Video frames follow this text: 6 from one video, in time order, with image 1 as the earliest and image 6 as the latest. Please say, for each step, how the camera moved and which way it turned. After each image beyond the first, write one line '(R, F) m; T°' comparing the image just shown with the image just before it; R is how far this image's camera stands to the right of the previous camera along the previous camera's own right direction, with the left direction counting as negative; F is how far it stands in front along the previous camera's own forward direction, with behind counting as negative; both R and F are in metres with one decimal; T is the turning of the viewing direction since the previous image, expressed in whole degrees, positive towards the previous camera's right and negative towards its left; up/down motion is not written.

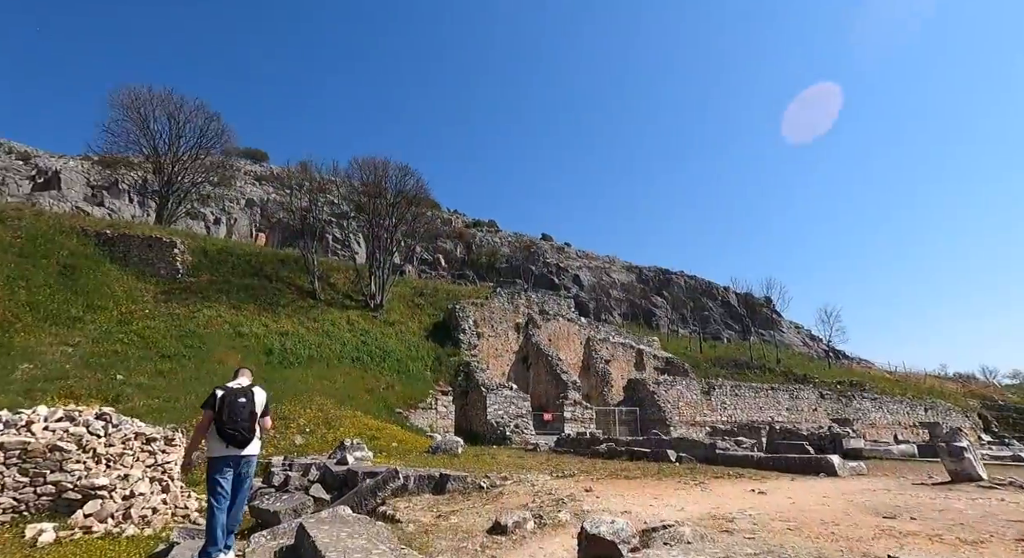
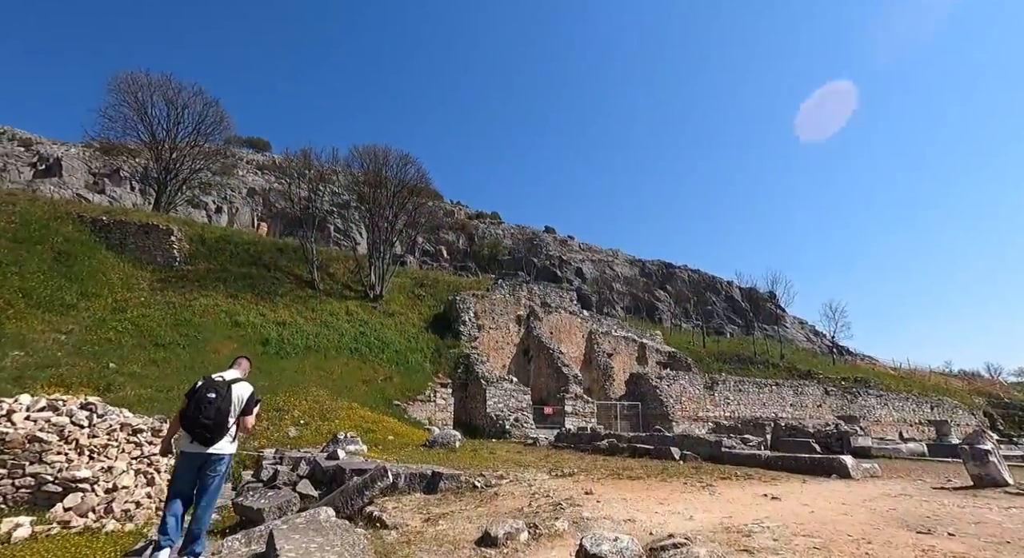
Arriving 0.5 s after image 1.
(+0.1, +0.4) m; 0°
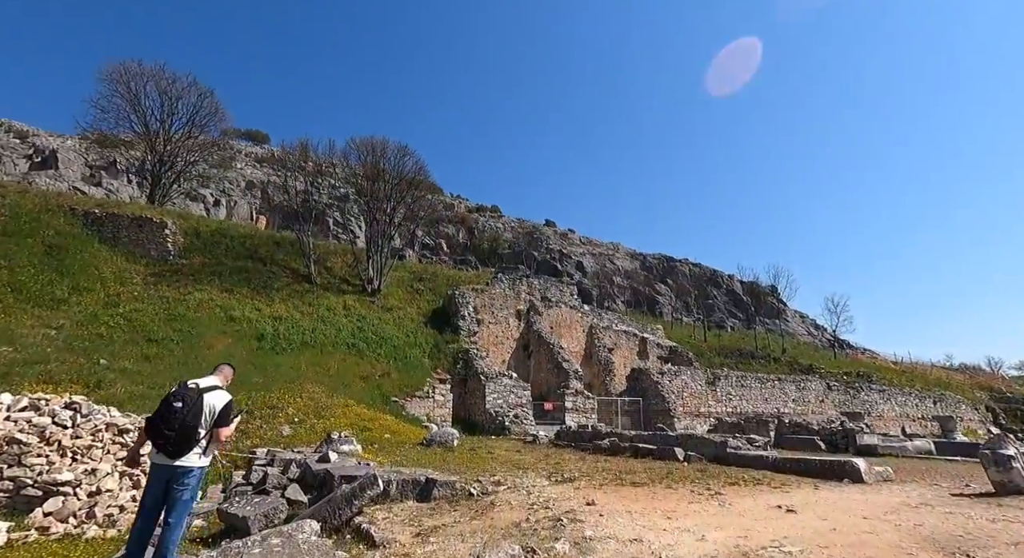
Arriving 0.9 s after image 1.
(0.0, +0.3) m; 0°
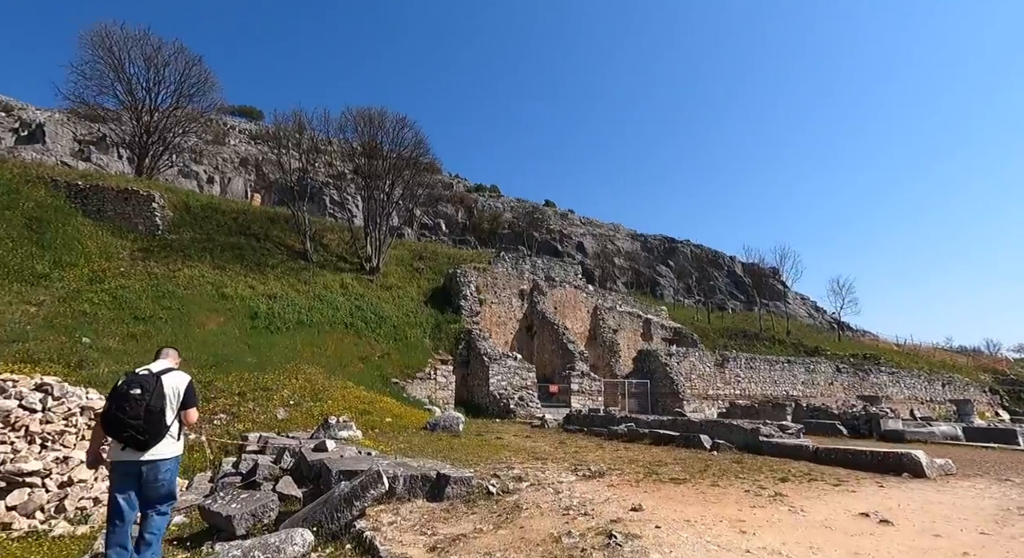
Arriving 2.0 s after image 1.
(-0.3, +0.9) m; 0°
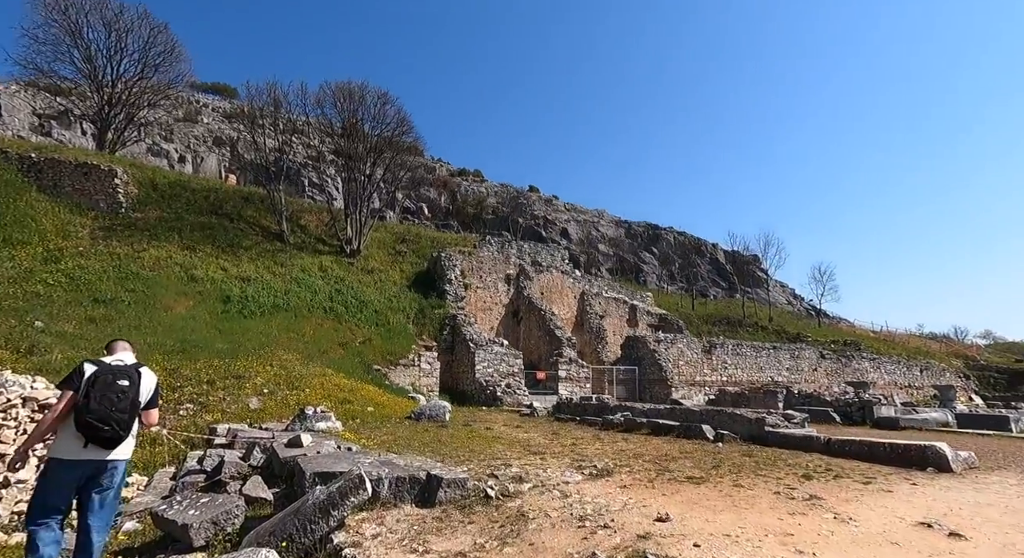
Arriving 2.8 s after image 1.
(-0.2, +0.7) m; +2°
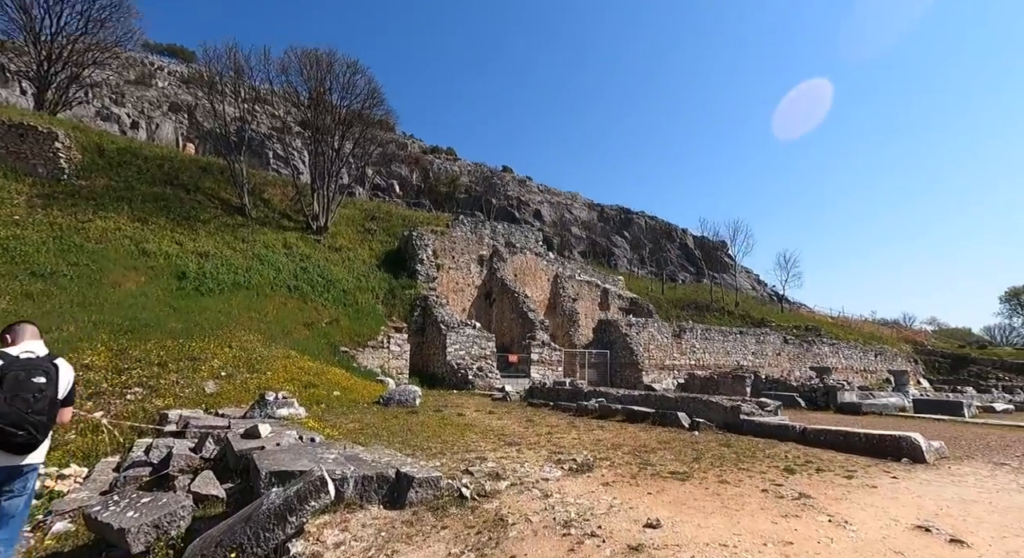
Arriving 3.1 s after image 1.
(-0.1, +0.4) m; +3°
